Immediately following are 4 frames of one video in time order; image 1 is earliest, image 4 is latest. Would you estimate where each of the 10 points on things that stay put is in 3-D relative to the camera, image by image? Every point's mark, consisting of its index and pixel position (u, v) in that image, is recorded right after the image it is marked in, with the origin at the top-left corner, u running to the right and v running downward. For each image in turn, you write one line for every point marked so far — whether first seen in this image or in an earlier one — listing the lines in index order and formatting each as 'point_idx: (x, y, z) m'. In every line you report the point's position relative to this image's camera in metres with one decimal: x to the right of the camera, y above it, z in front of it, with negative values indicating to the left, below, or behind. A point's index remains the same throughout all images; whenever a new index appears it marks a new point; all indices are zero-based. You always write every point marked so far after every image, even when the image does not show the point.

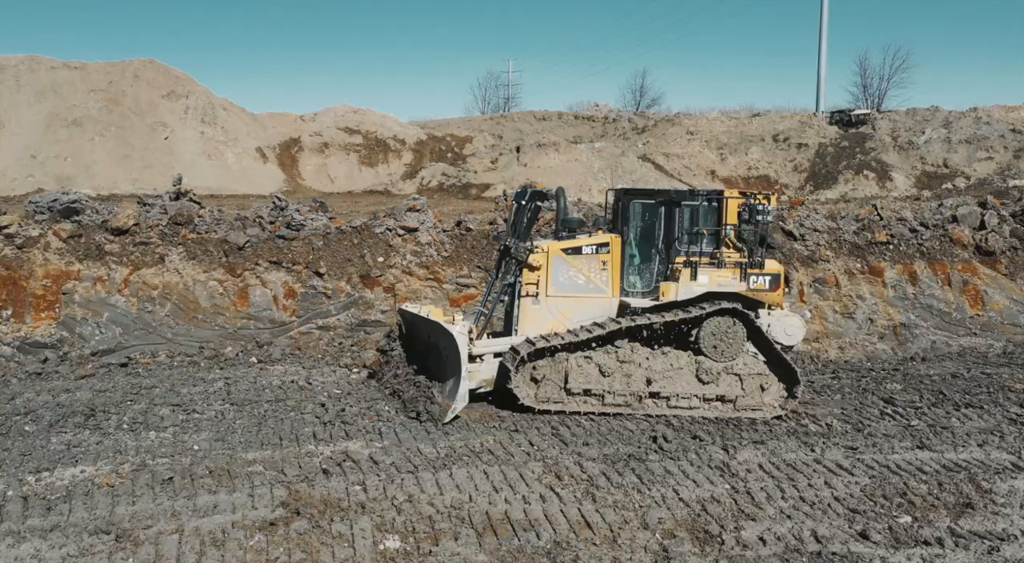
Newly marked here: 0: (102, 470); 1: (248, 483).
0: (-2.6, -1.2, +5.8) m
1: (-1.7, -1.3, +5.6) m
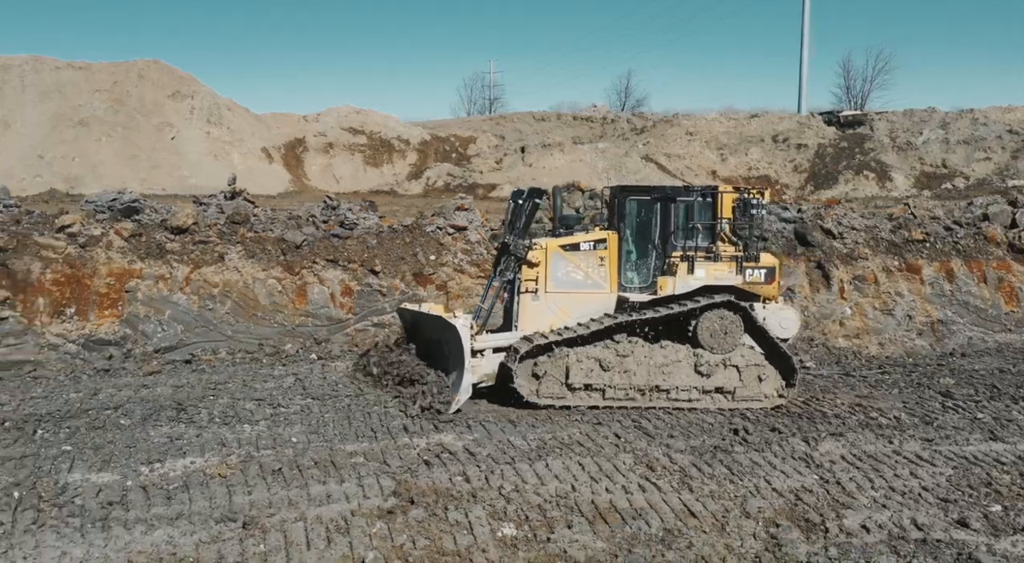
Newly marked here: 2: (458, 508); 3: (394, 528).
0: (-2.0, -1.2, +5.9) m
1: (-1.0, -1.3, +5.8) m
2: (-0.3, -1.4, +5.3) m
3: (-0.7, -1.4, +5.1) m
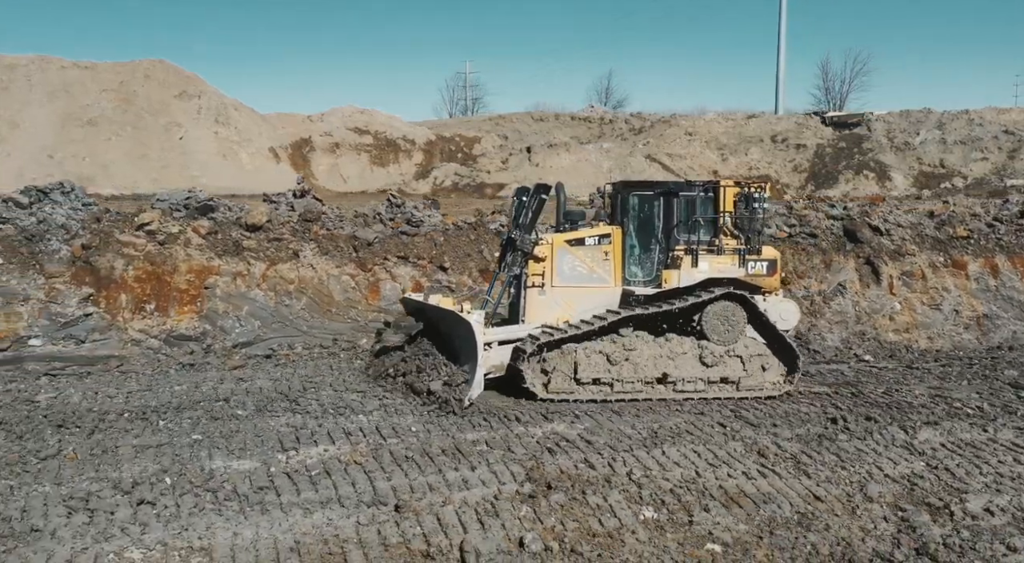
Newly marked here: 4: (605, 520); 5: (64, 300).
0: (-1.2, -1.2, +6.1) m
1: (-0.2, -1.2, +6.0) m
2: (+0.5, -1.3, +5.5) m
3: (+0.2, -1.4, +5.3) m
4: (+0.5, -1.4, +5.2) m
5: (-4.8, -0.2, +9.5) m
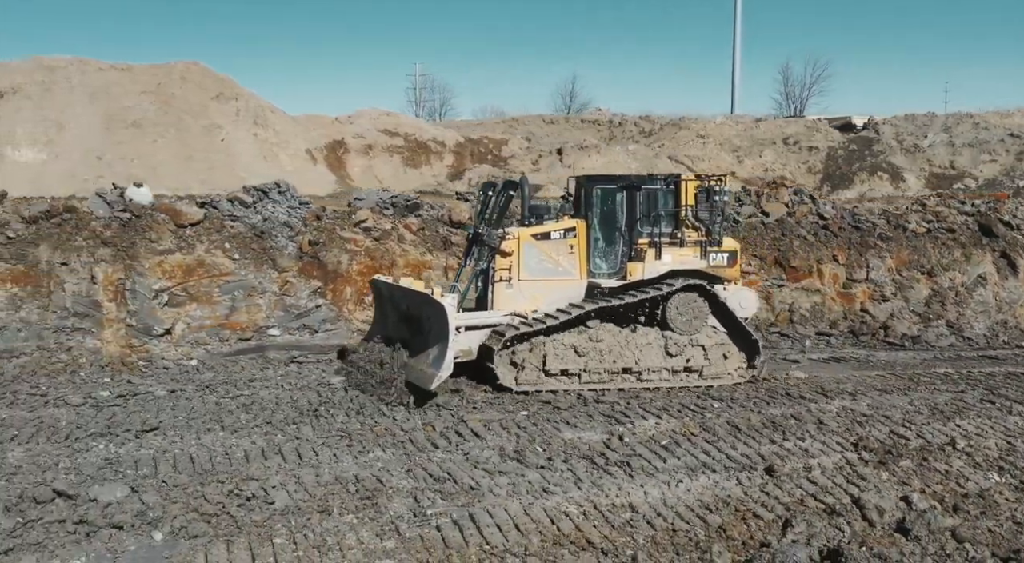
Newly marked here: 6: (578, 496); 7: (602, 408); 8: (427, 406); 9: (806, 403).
0: (+1.2, -1.1, +6.6) m
1: (+2.2, -1.1, +6.5) m
2: (+2.9, -1.2, +6.0) m
3: (+2.5, -1.3, +5.8) m
4: (+2.9, -1.3, +5.7) m
5: (-2.4, -0.1, +10.1) m
6: (+0.4, -1.3, +5.4) m
7: (+0.7, -1.0, +7.0) m
8: (-0.7, -1.0, +7.2) m
9: (+2.4, -1.0, +7.2) m
